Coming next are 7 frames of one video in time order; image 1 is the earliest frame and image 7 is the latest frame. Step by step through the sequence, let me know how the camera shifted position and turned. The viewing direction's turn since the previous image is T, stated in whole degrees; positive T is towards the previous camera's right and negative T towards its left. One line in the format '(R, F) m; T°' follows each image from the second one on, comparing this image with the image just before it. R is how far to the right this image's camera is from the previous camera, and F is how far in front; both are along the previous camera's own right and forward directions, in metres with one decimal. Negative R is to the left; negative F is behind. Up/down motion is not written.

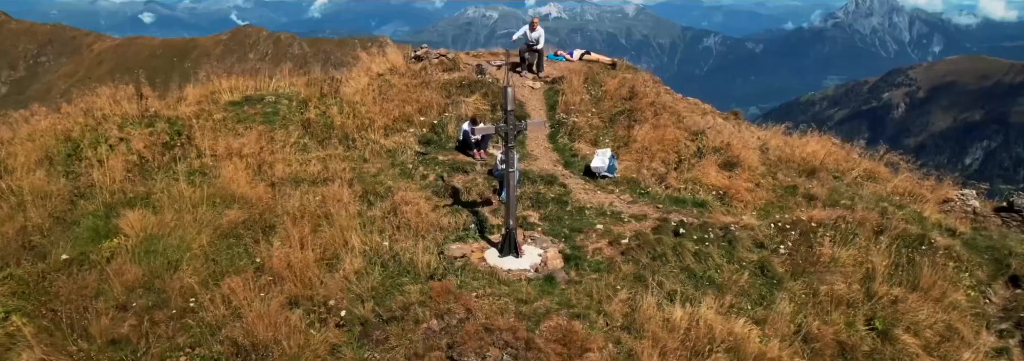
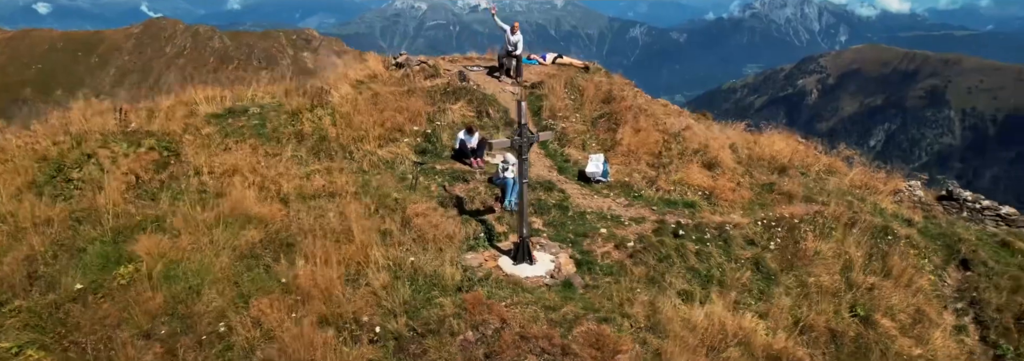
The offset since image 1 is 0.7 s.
(-1.7, -0.4) m; +7°
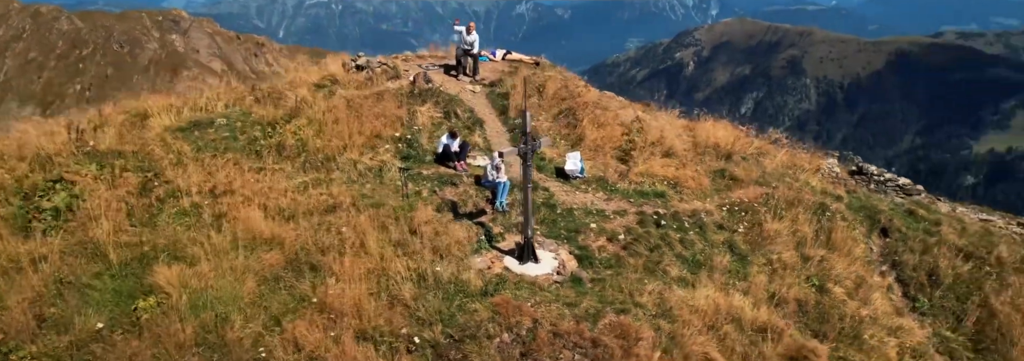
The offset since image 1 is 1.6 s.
(-2.6, -0.5) m; +11°
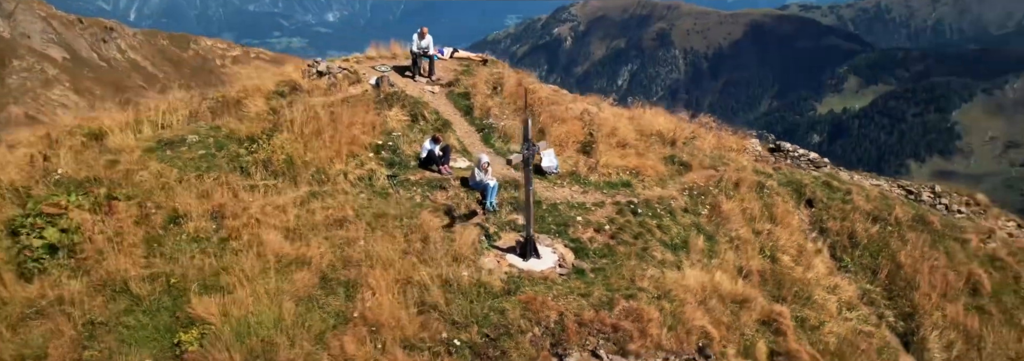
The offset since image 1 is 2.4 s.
(-3.0, -0.6) m; +12°
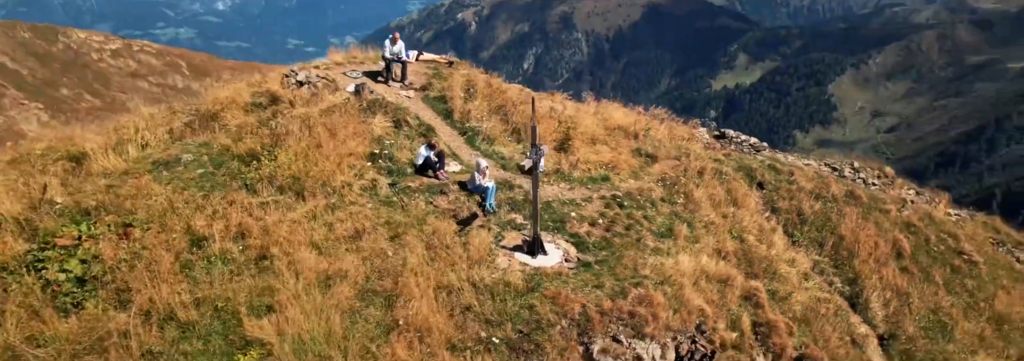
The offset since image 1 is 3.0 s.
(-2.6, -0.8) m; +9°
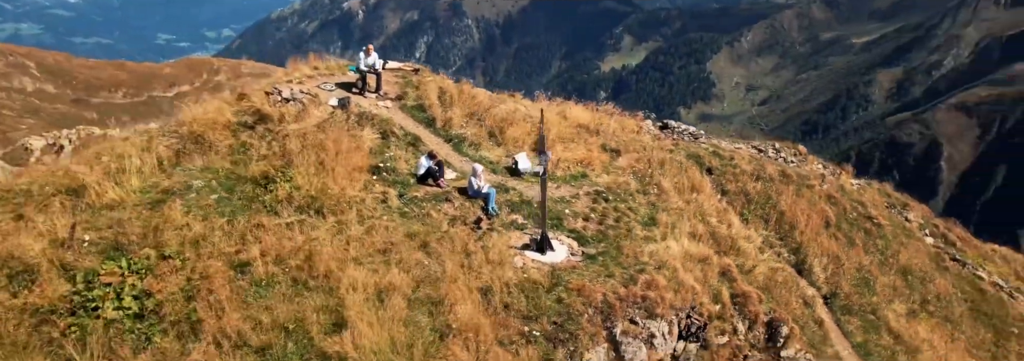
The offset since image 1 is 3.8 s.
(-3.2, -1.2) m; +10°
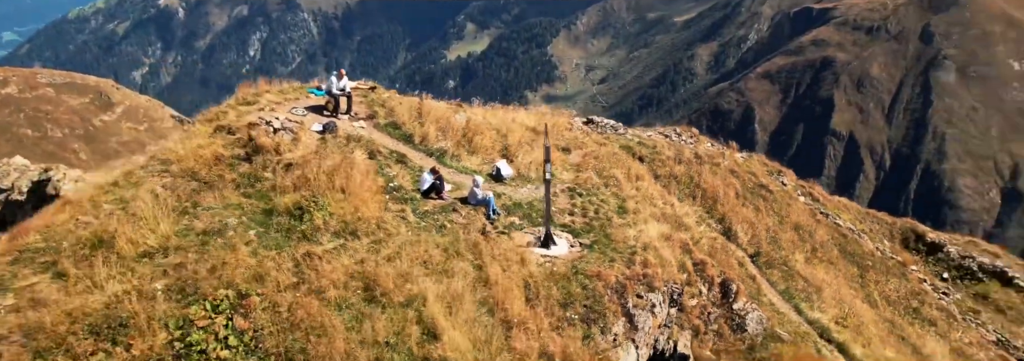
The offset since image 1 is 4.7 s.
(-5.1, -1.6) m; +15°
